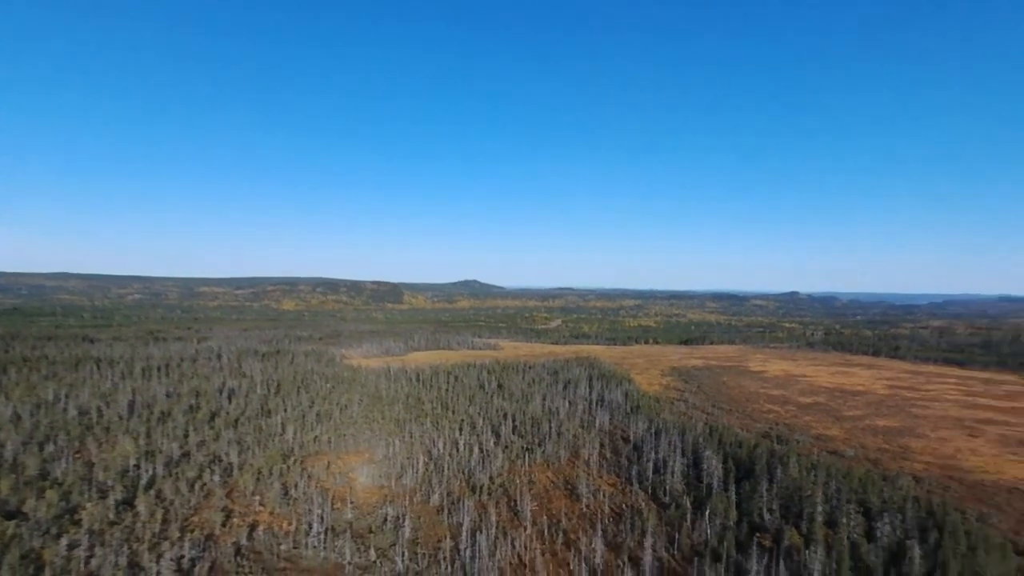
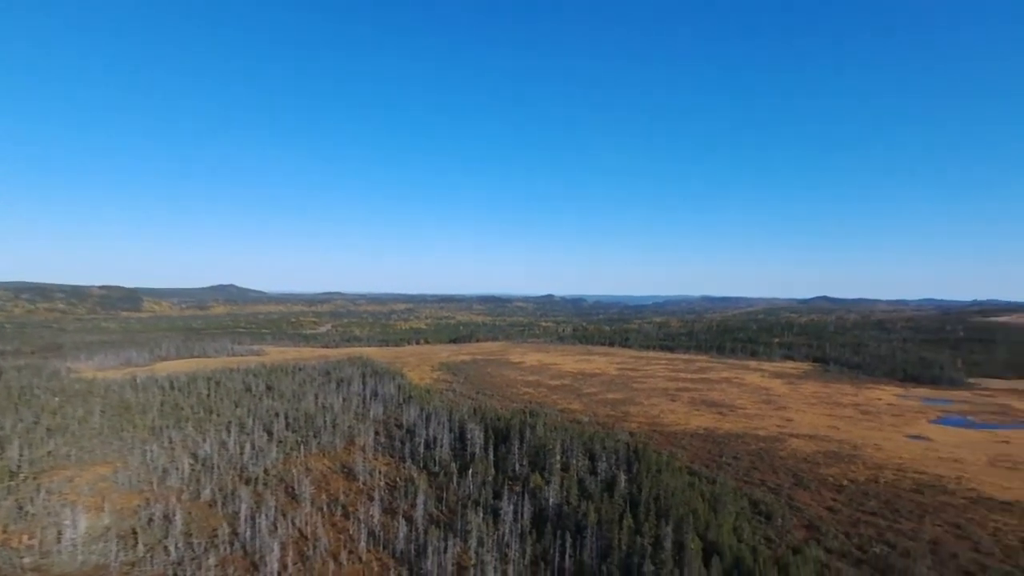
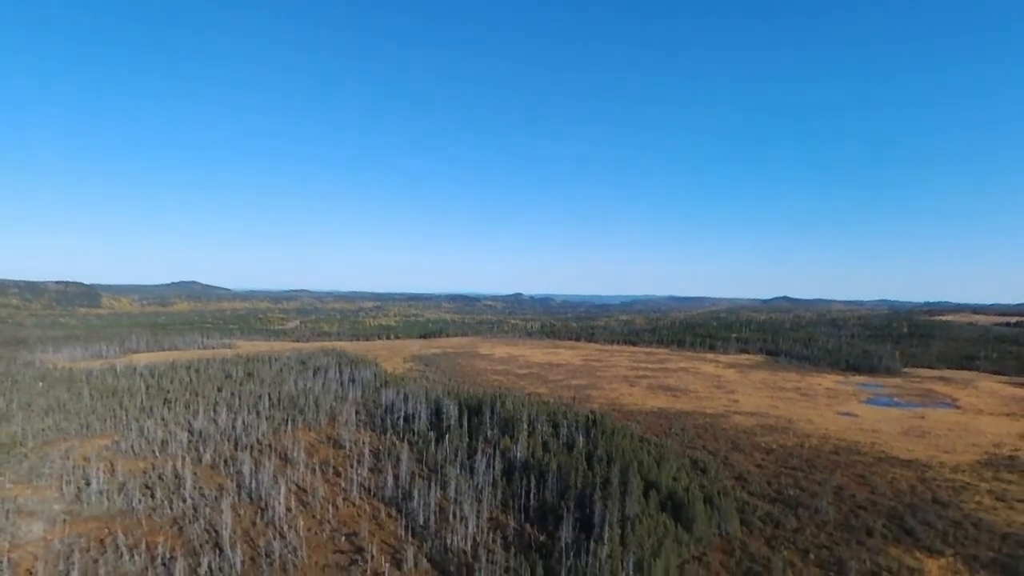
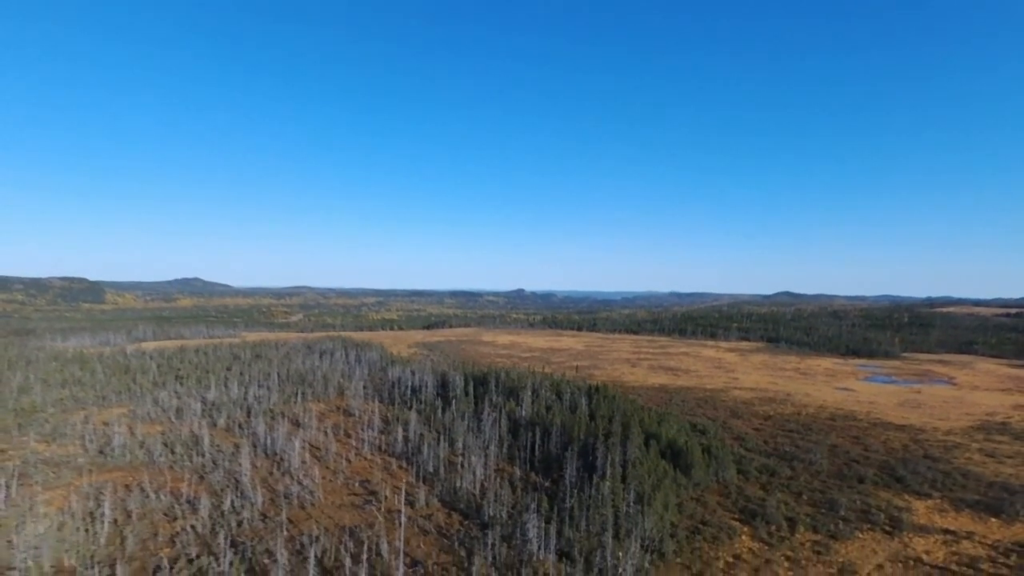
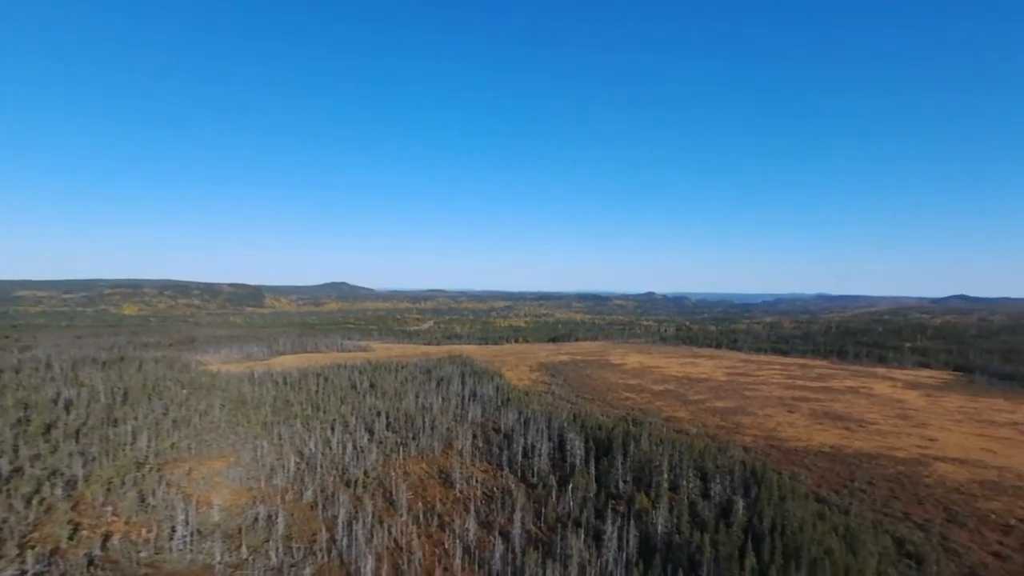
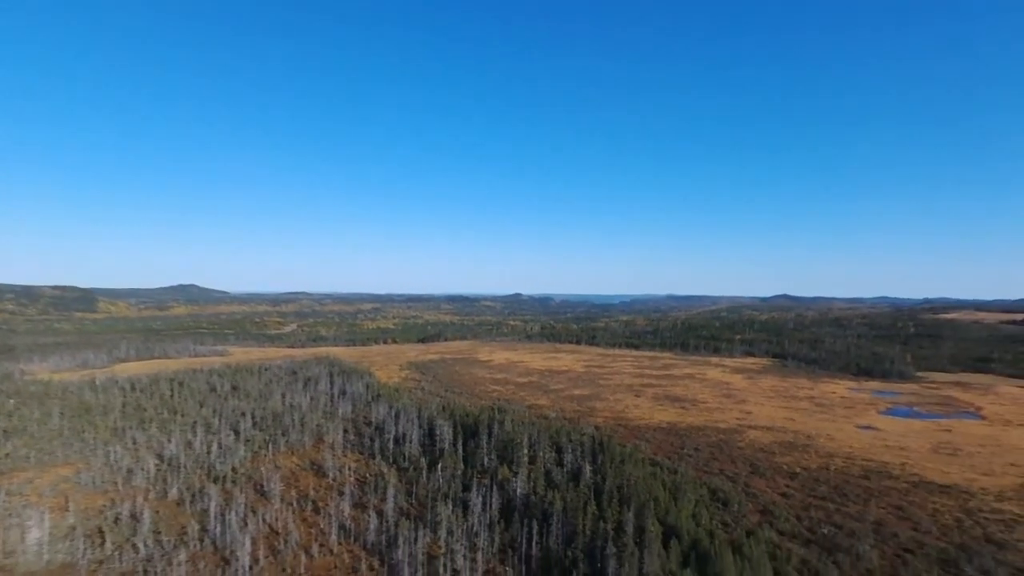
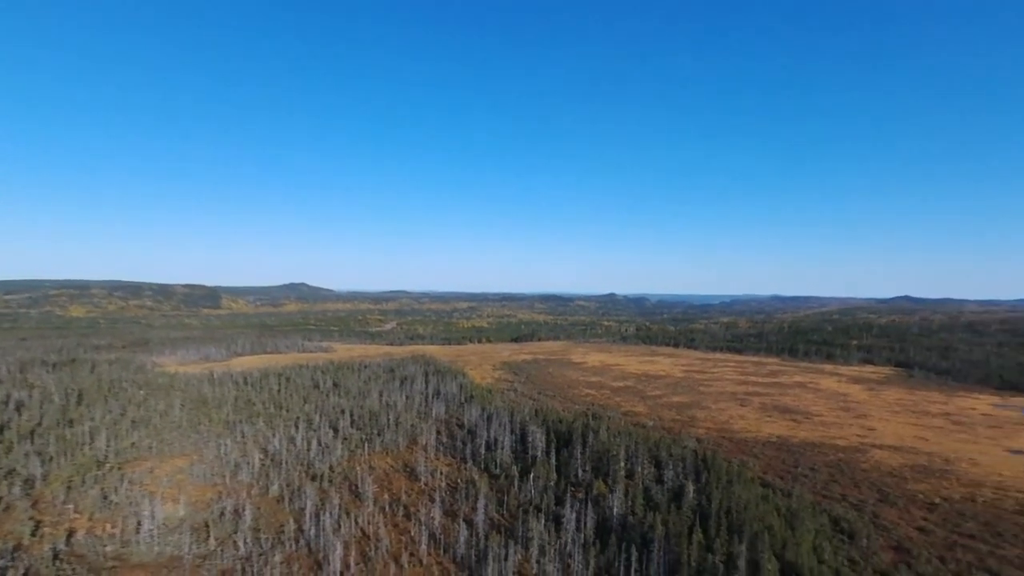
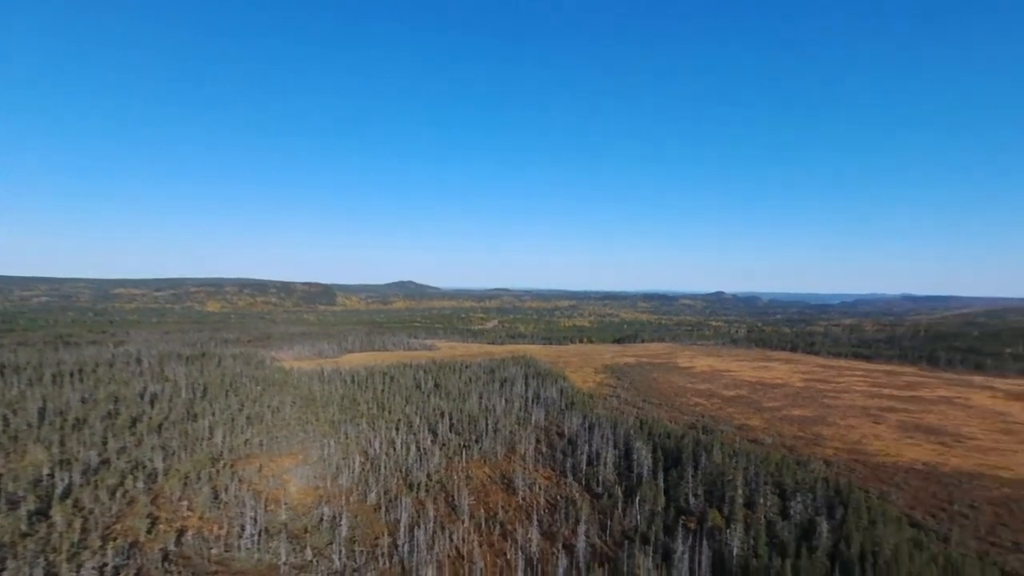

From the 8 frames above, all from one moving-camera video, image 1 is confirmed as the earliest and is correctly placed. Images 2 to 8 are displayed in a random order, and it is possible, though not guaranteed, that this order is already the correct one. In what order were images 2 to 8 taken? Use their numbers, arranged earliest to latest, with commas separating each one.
8, 5, 7, 2, 6, 3, 4
